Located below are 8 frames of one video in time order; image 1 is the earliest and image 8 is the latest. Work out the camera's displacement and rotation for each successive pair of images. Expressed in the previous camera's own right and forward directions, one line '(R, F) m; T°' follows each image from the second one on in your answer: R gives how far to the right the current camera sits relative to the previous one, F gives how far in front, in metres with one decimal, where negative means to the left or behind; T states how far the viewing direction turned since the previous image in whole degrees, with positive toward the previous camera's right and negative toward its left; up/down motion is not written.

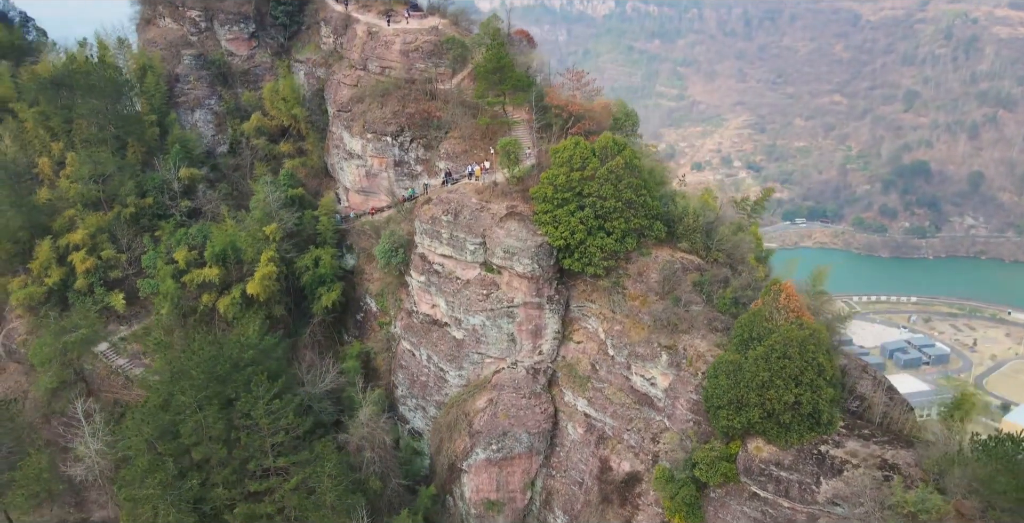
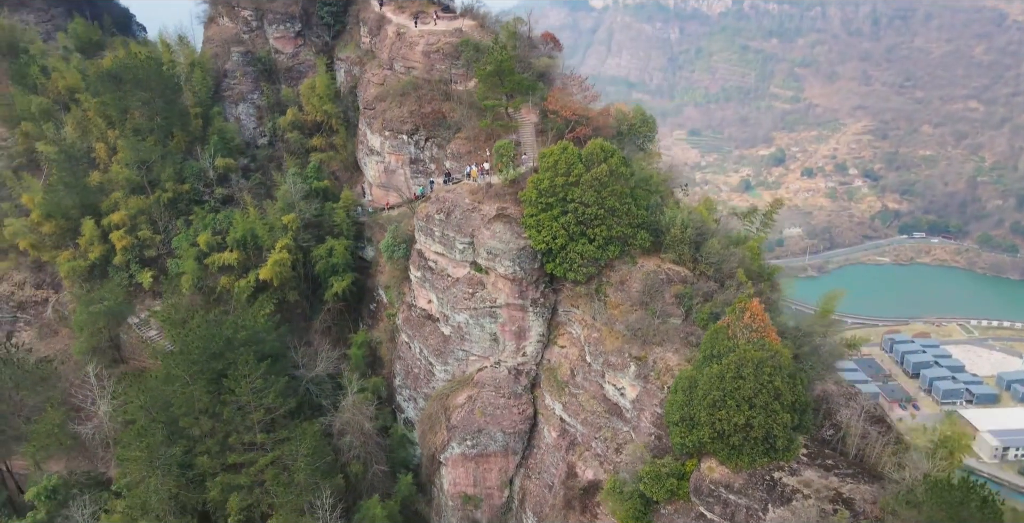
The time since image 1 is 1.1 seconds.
(+3.4, -0.1) m; -8°
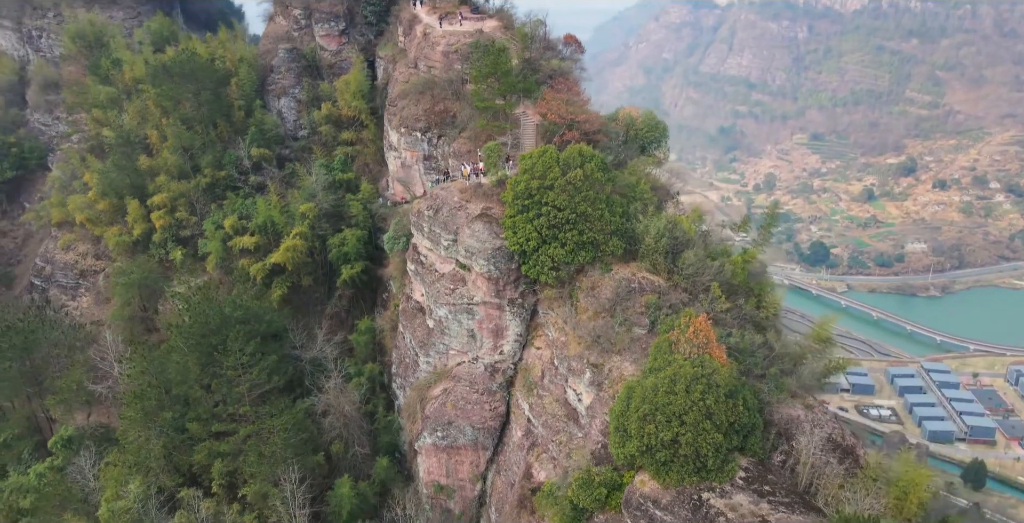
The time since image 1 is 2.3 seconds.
(+3.8, -0.1) m; -9°
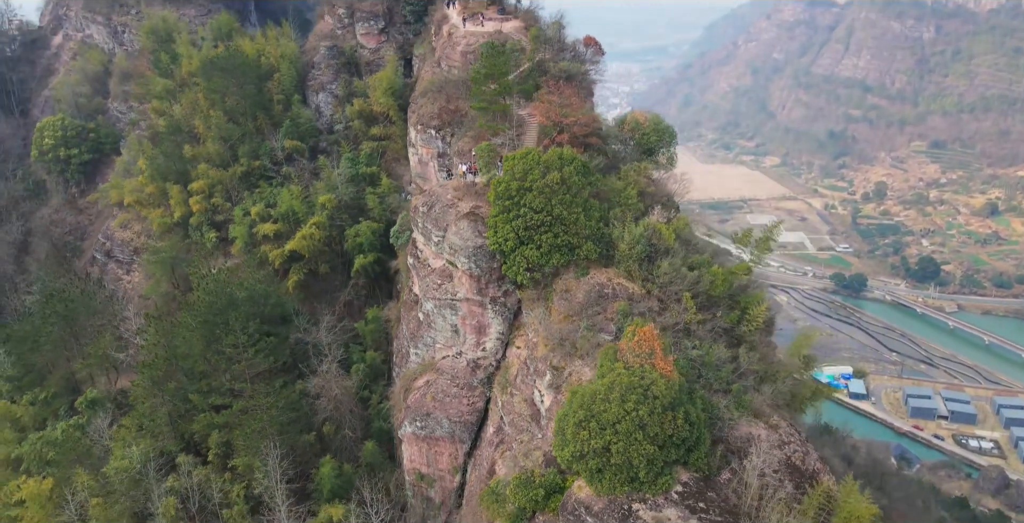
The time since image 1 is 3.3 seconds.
(+3.4, -0.1) m; -8°
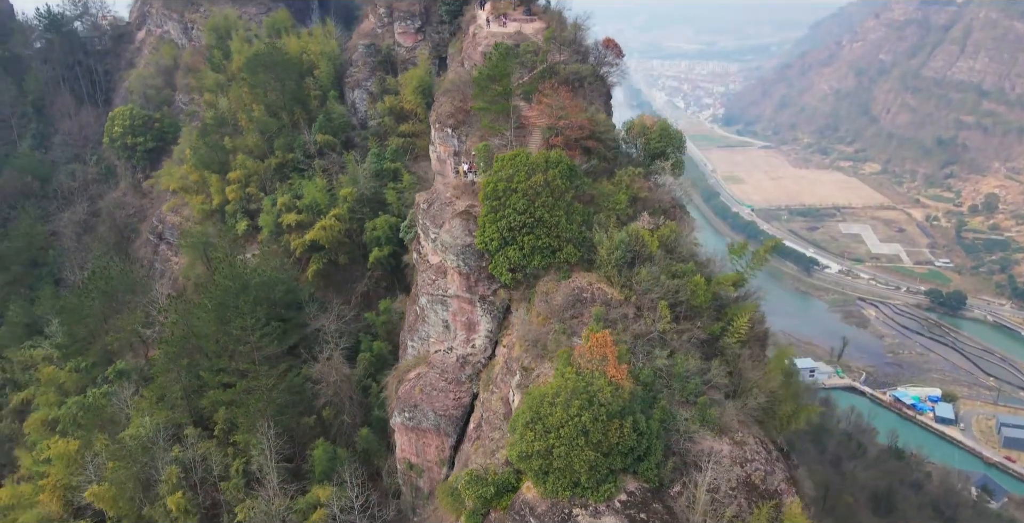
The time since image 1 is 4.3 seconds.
(+2.9, -0.1) m; -7°
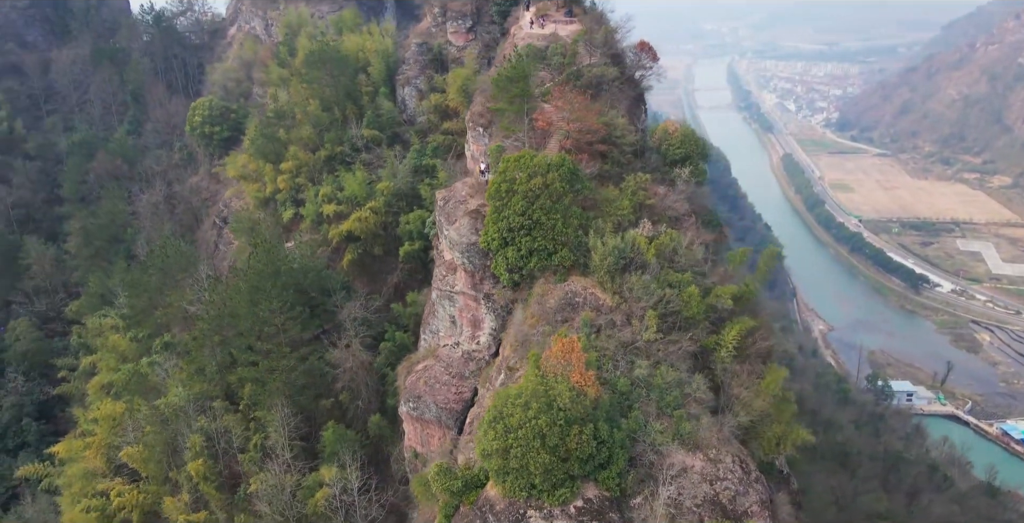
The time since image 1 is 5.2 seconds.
(+2.8, -0.1) m; -8°
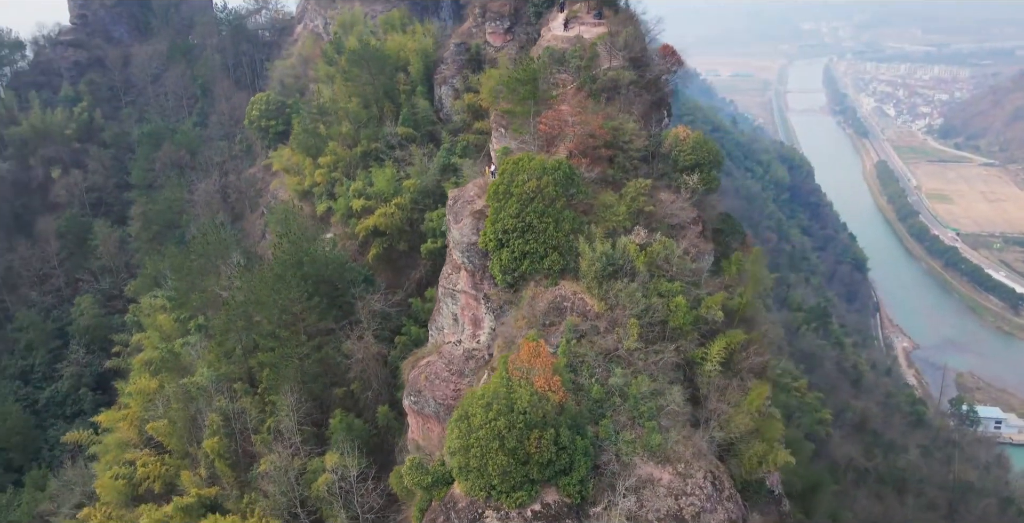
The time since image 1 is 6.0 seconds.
(+2.4, 0.0) m; -6°
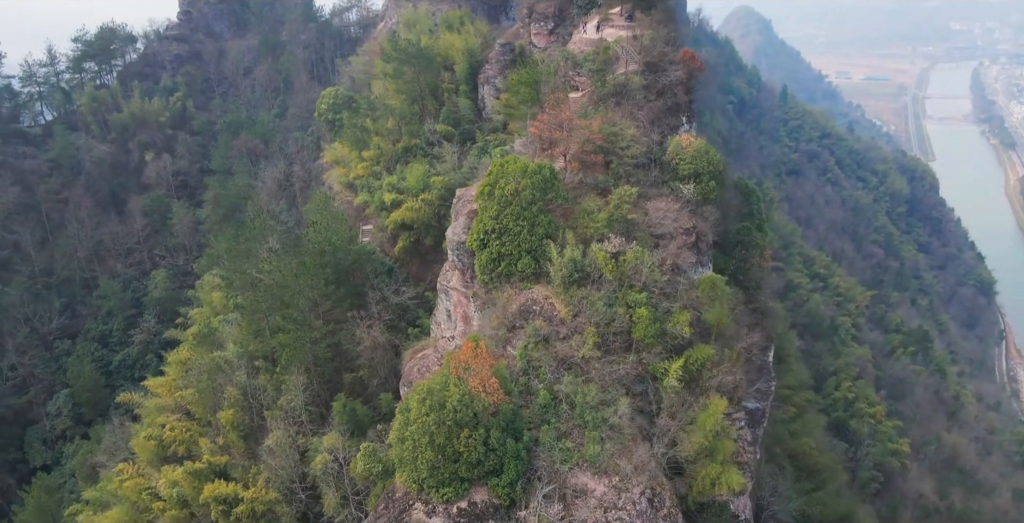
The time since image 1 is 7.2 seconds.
(+3.7, 0.0) m; -8°
